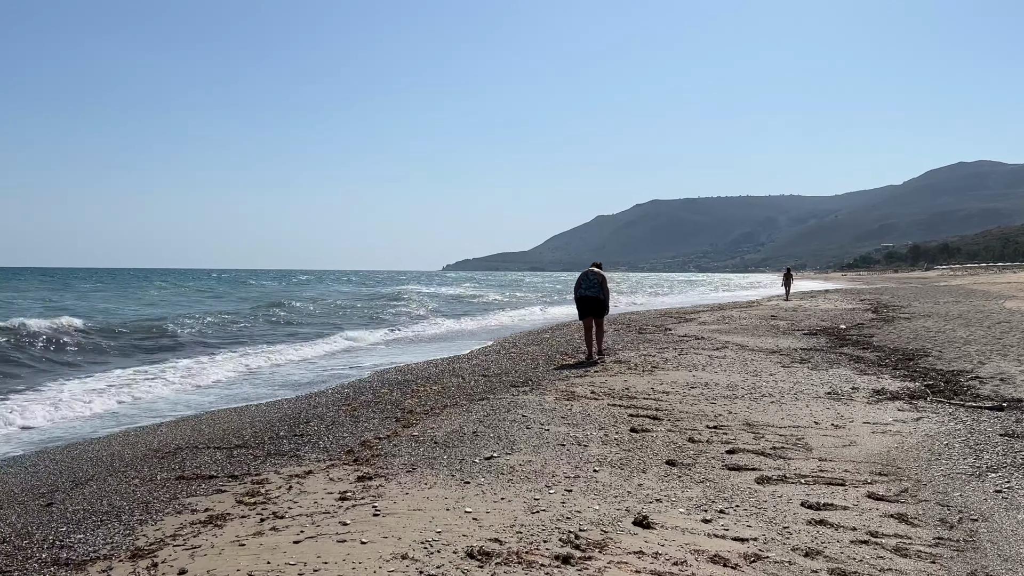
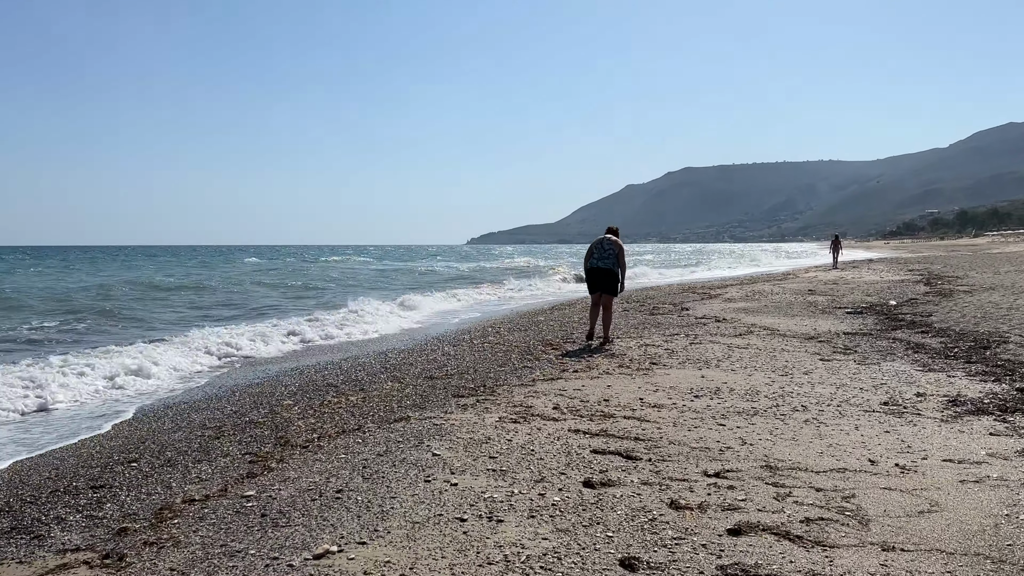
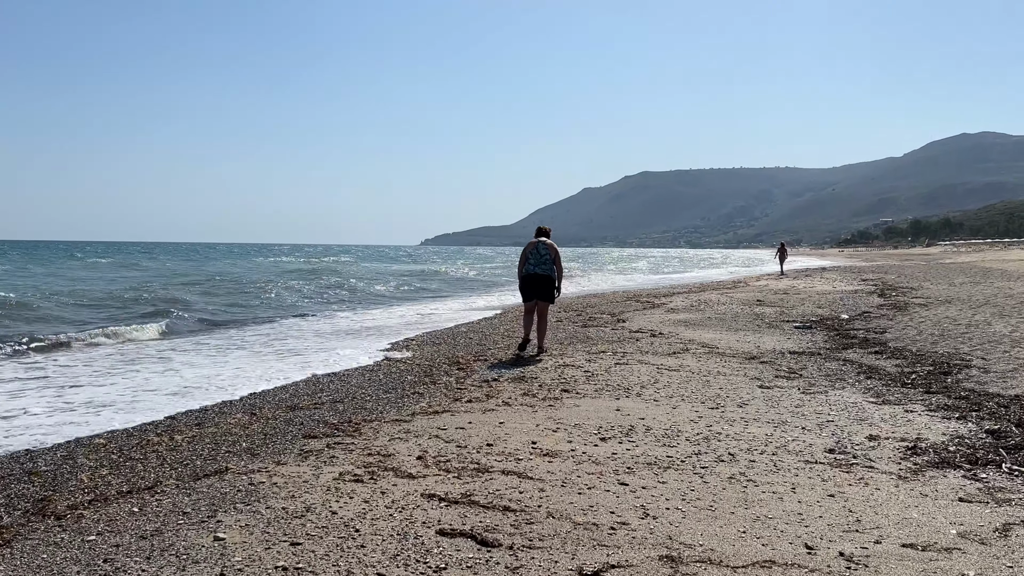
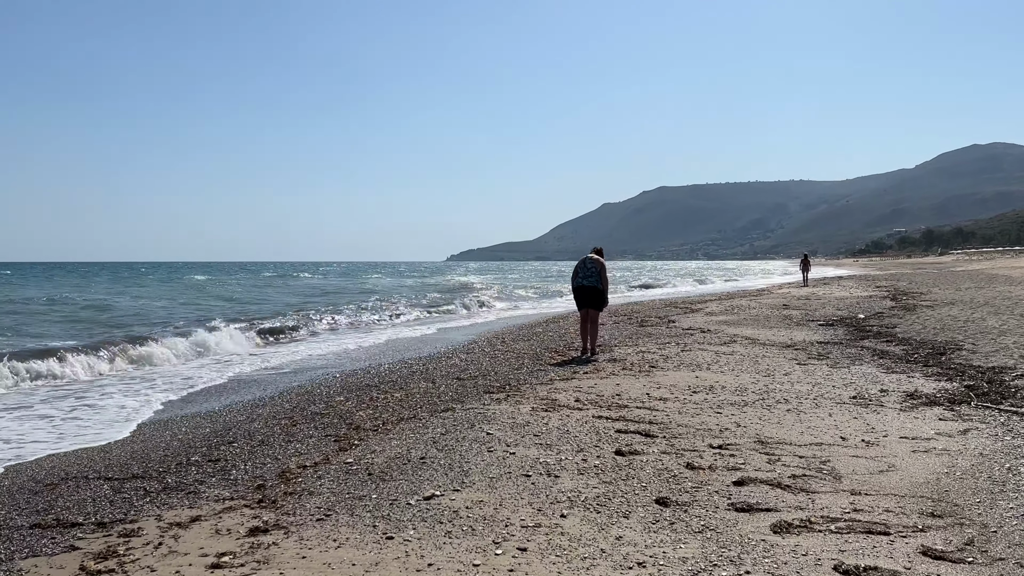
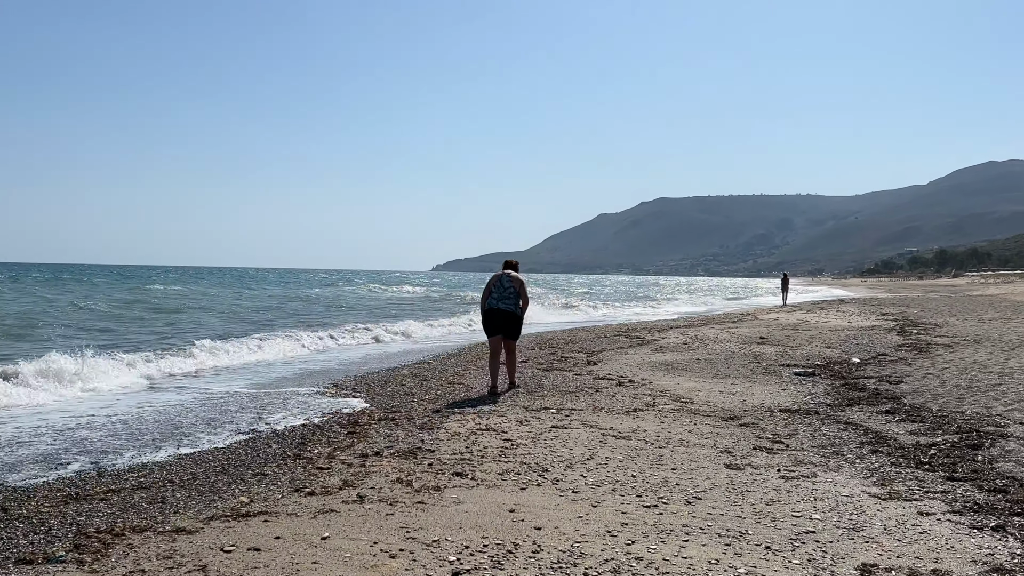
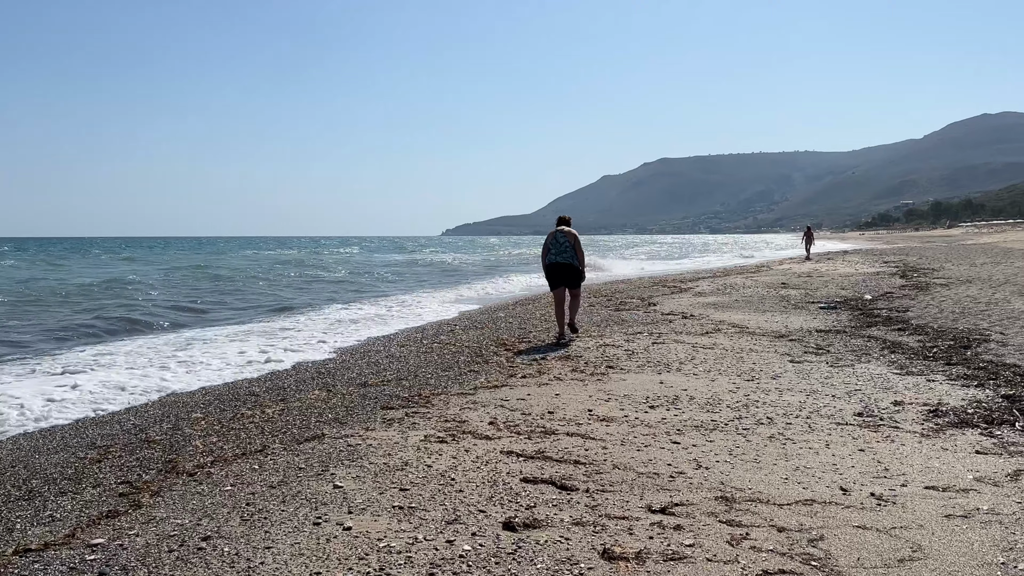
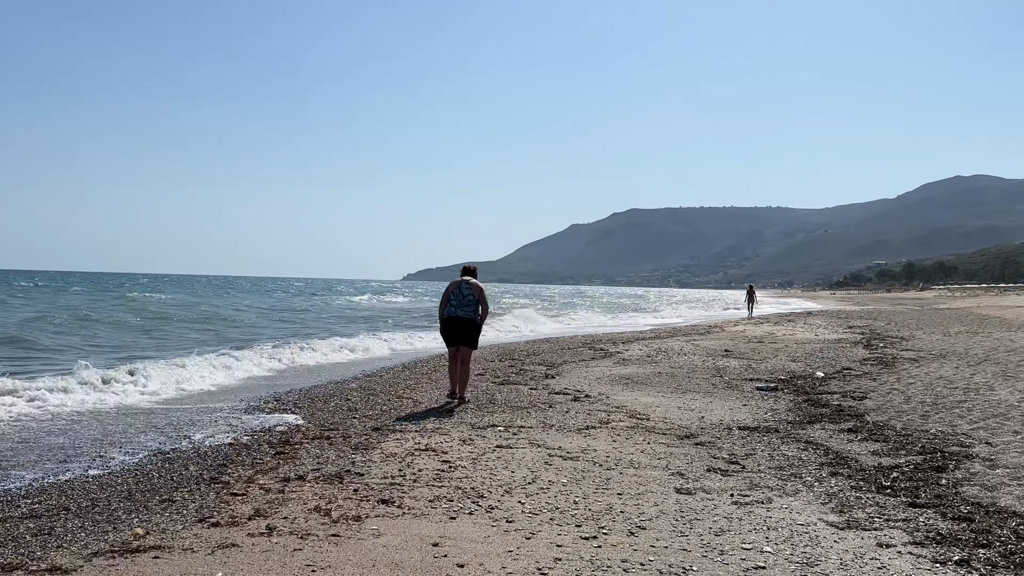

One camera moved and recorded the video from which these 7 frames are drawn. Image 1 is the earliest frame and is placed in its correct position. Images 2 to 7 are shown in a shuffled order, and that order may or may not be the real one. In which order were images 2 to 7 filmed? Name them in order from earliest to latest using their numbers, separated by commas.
4, 2, 6, 3, 5, 7
